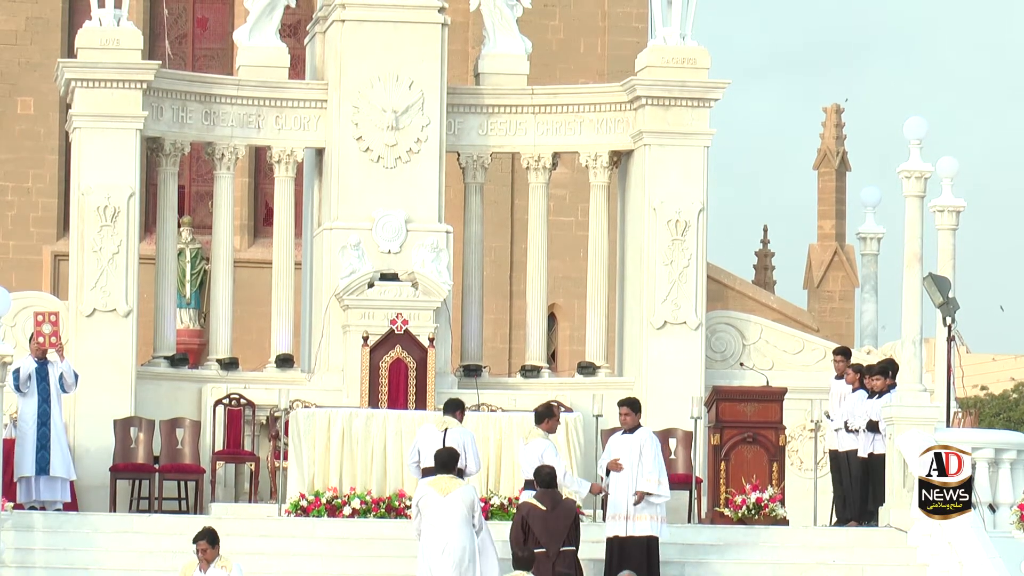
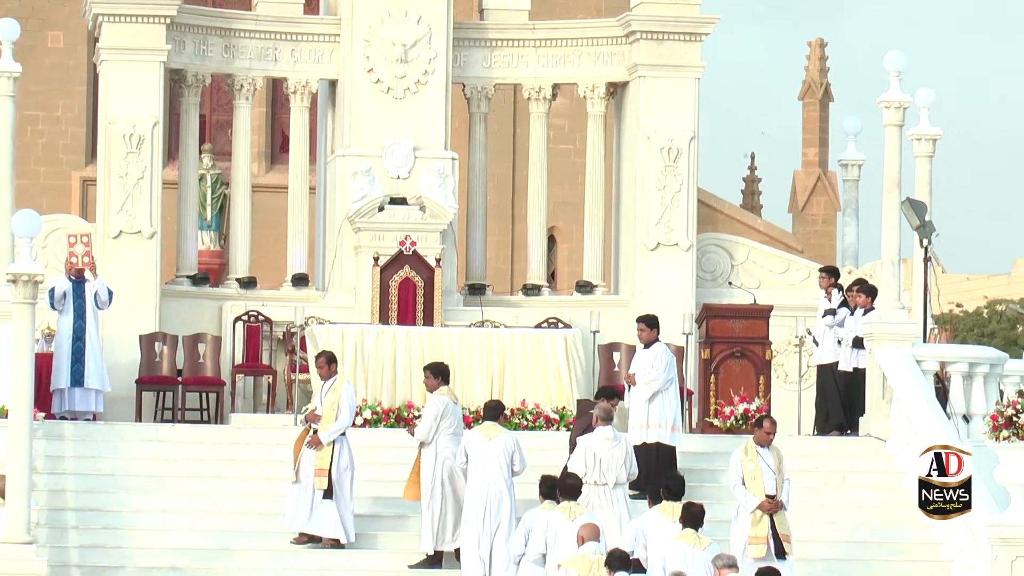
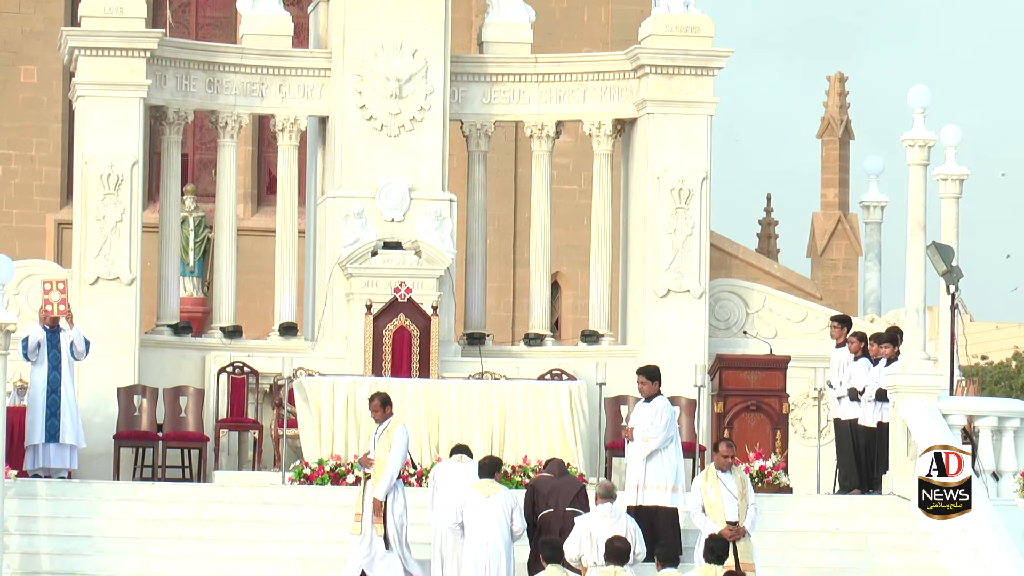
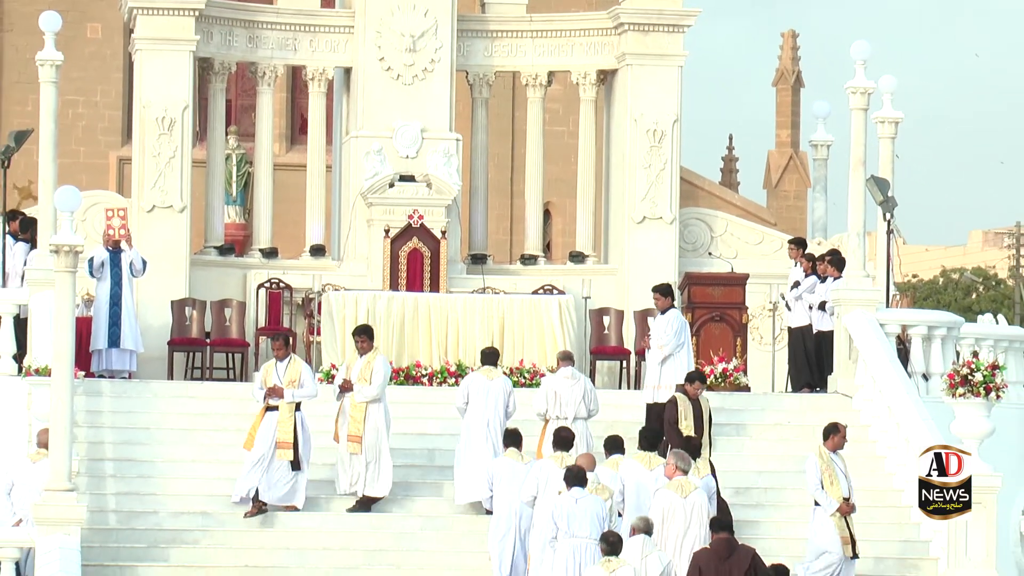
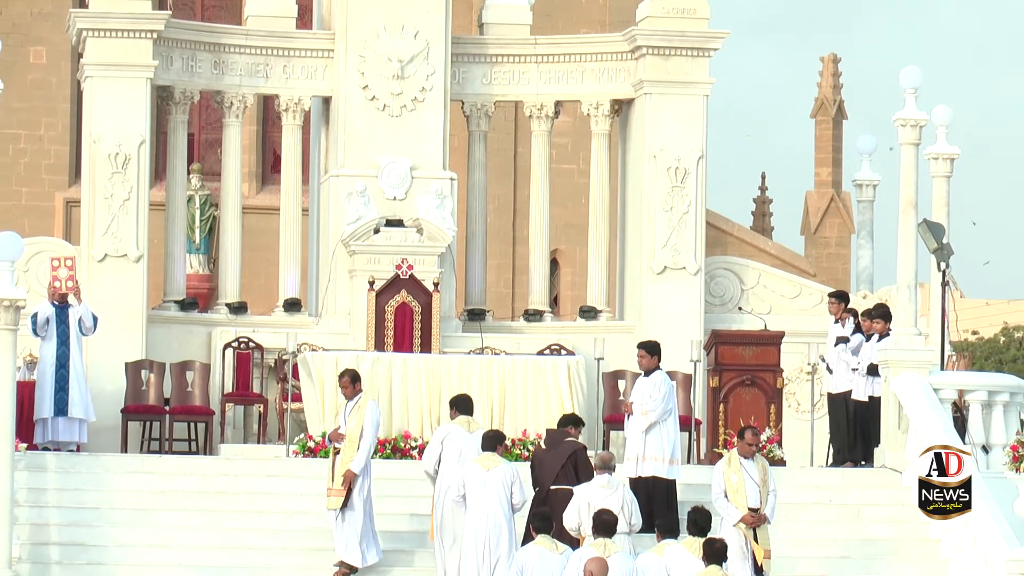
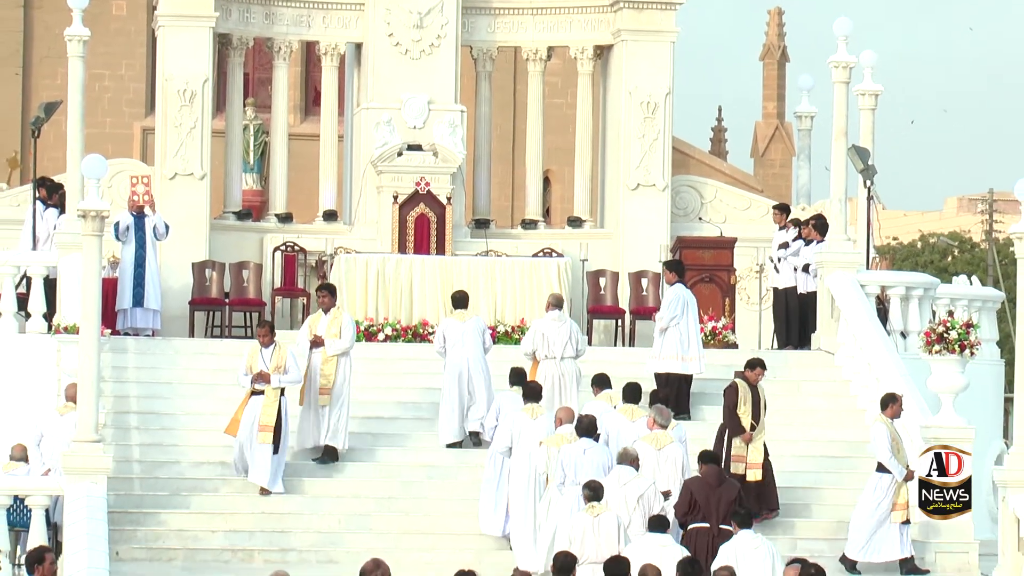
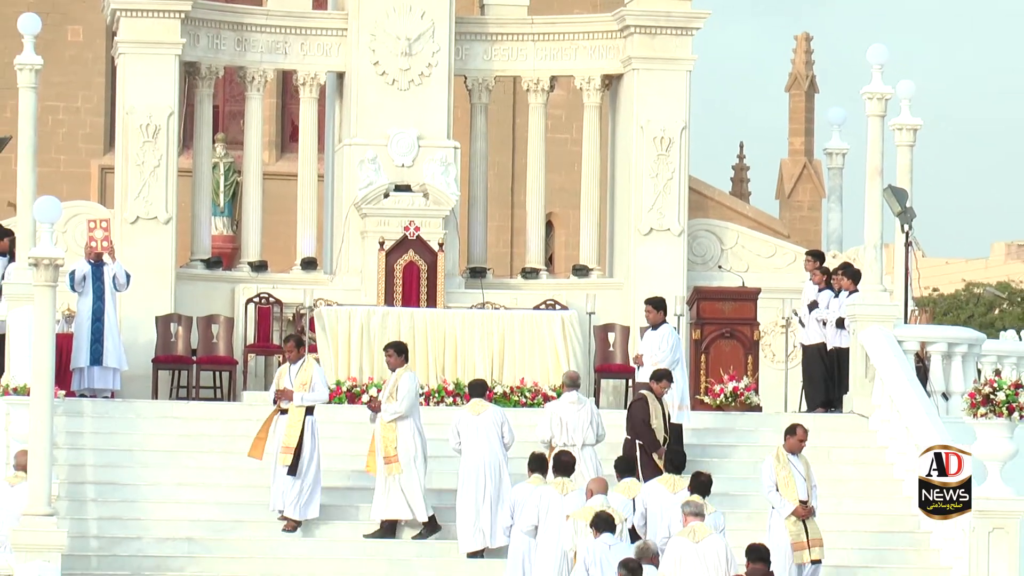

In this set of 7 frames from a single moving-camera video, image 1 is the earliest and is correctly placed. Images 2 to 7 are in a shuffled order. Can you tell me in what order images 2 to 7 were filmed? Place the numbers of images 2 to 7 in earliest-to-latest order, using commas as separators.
3, 5, 2, 7, 4, 6
